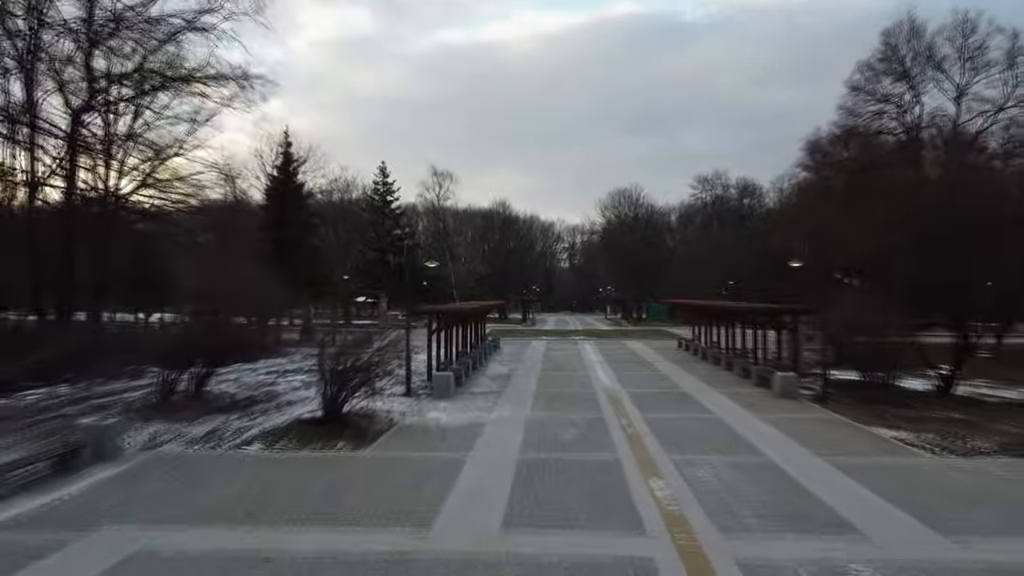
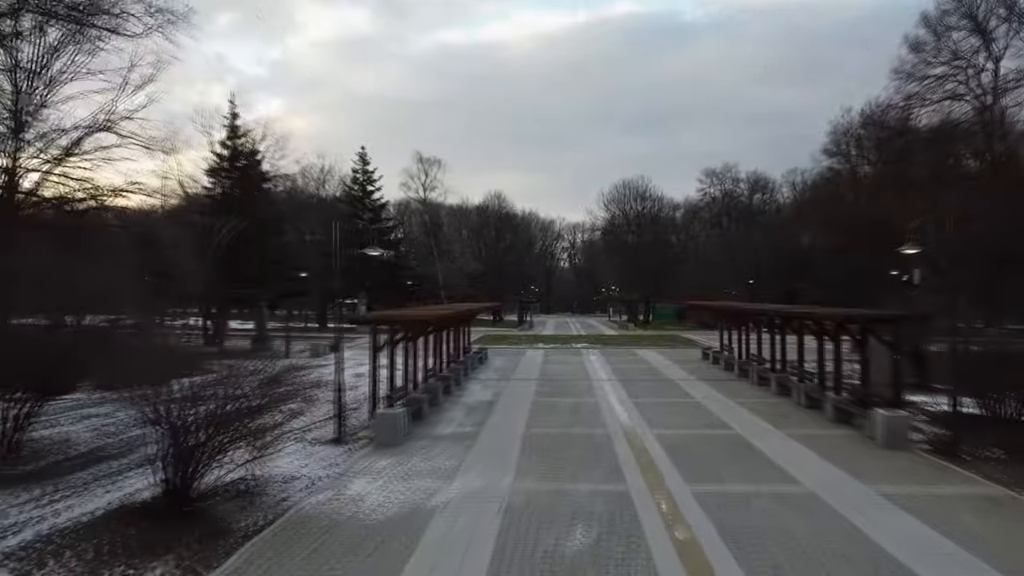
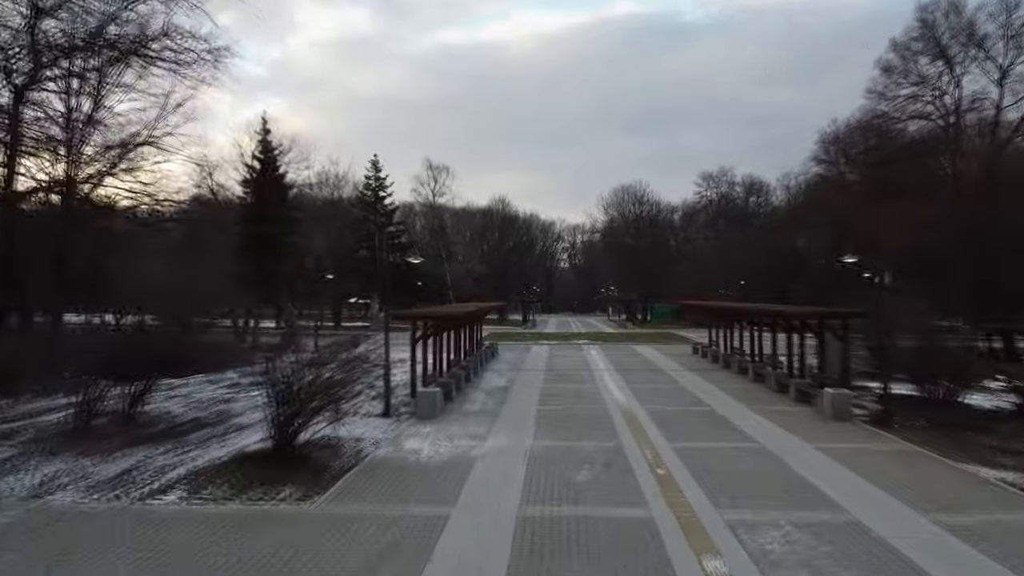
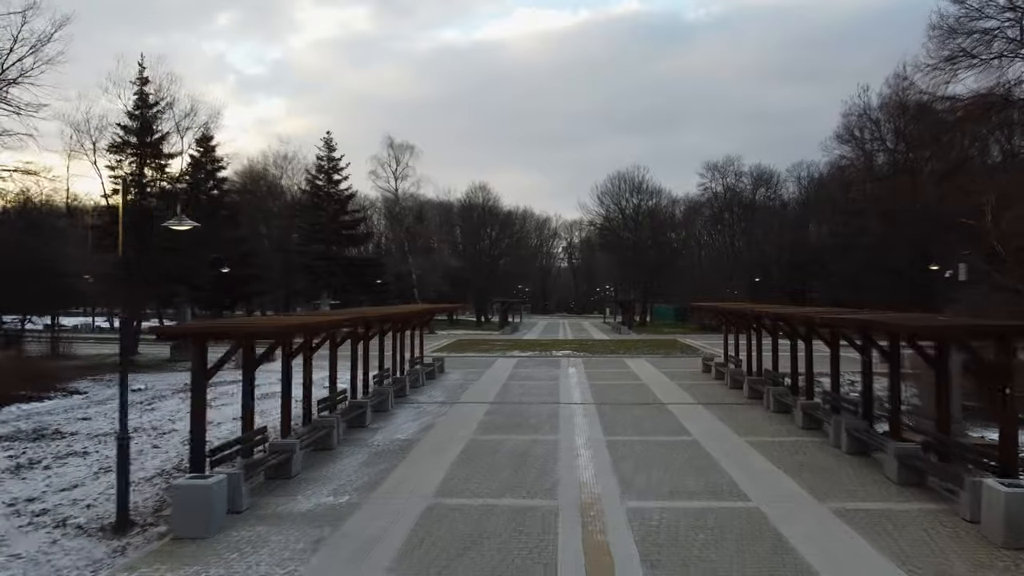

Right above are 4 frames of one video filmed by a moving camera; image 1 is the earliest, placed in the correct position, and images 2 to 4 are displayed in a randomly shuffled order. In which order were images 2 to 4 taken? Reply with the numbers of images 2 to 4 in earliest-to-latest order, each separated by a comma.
3, 2, 4
